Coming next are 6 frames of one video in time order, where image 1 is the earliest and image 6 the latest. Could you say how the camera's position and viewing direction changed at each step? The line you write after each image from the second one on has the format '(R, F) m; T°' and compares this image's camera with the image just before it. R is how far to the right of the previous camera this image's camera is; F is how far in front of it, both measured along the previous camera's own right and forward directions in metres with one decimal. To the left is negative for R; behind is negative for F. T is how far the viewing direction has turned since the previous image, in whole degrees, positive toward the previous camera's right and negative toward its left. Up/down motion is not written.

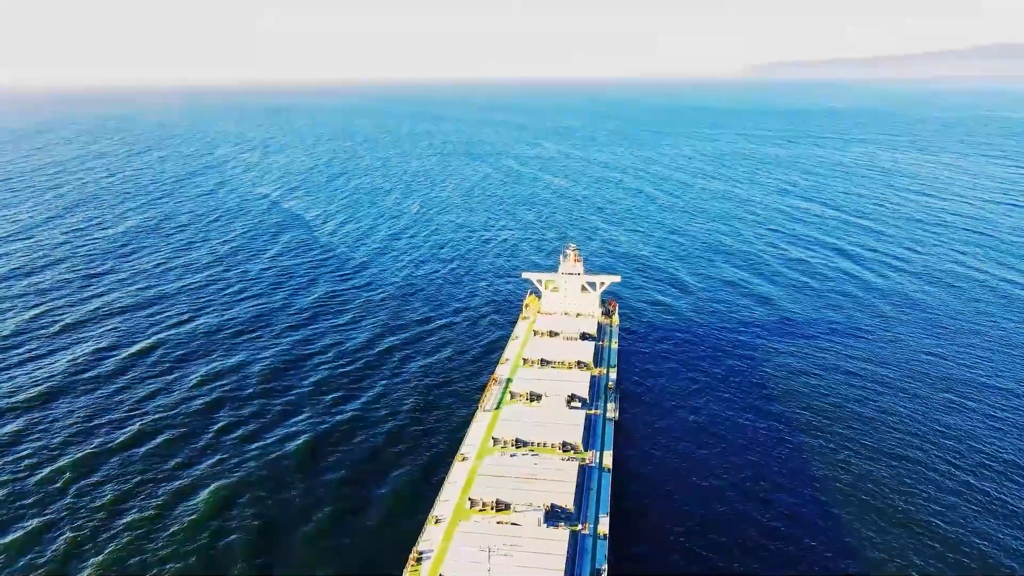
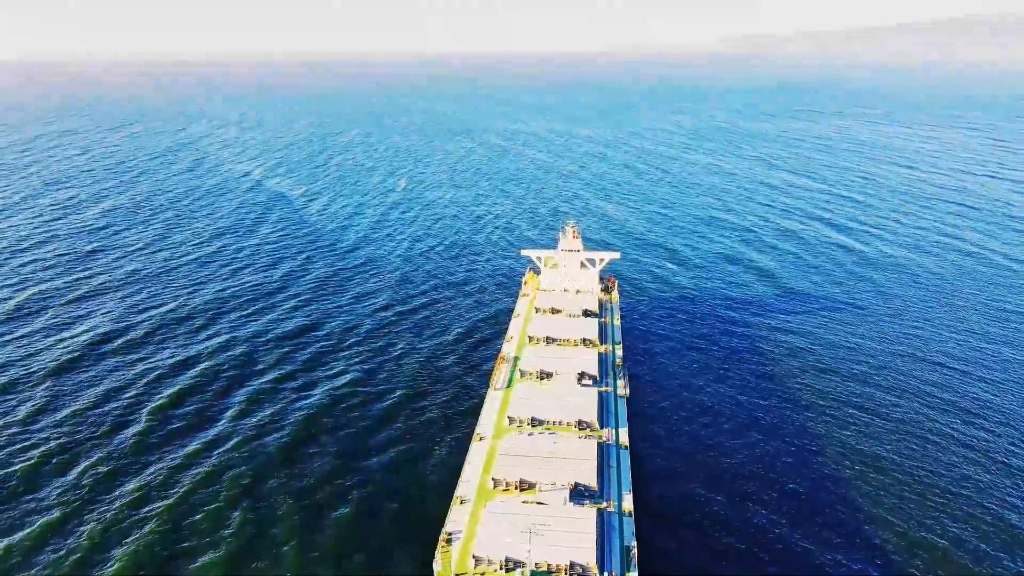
(-2.3, +0.4) m; +1°
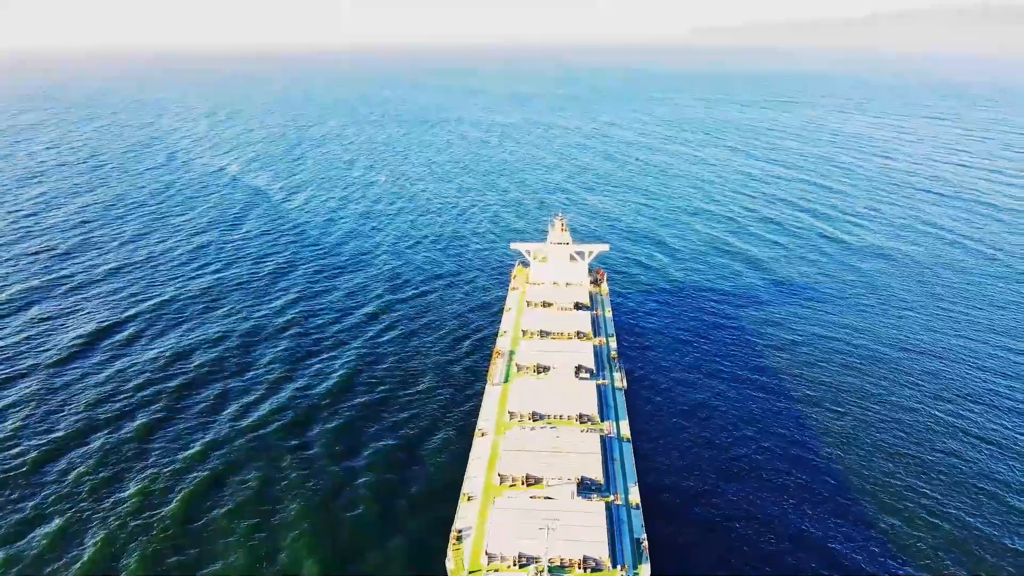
(-1.4, +0.1) m; +2°
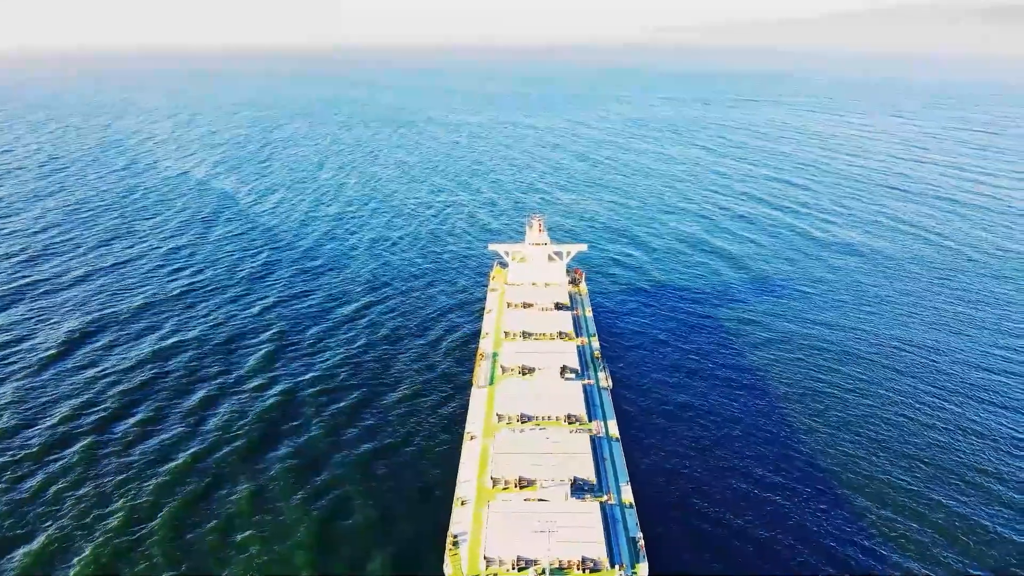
(-1.1, 0.0) m; +3°
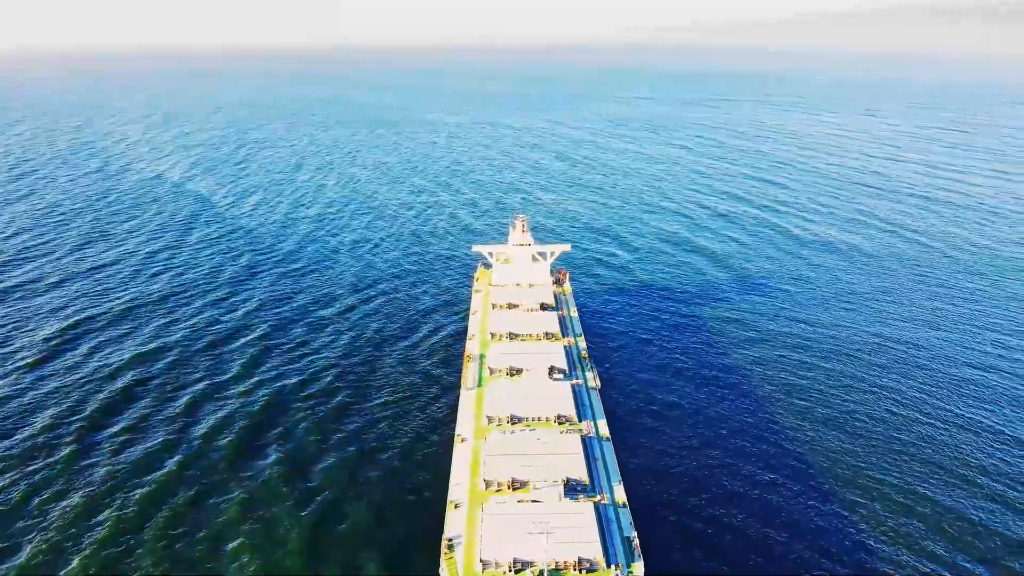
(-0.6, 0.0) m; +2°
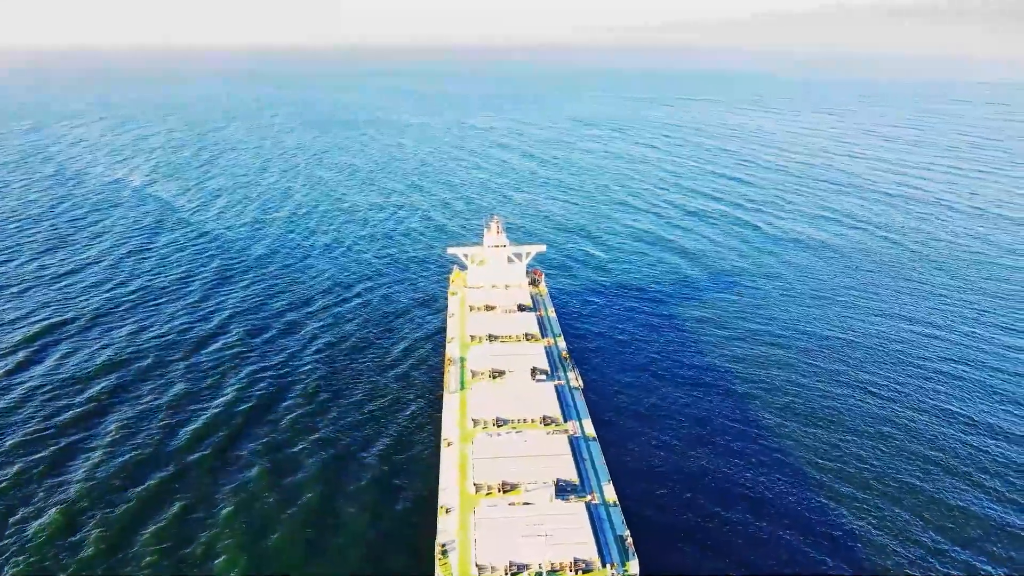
(-1.0, 0.0) m; +3°
